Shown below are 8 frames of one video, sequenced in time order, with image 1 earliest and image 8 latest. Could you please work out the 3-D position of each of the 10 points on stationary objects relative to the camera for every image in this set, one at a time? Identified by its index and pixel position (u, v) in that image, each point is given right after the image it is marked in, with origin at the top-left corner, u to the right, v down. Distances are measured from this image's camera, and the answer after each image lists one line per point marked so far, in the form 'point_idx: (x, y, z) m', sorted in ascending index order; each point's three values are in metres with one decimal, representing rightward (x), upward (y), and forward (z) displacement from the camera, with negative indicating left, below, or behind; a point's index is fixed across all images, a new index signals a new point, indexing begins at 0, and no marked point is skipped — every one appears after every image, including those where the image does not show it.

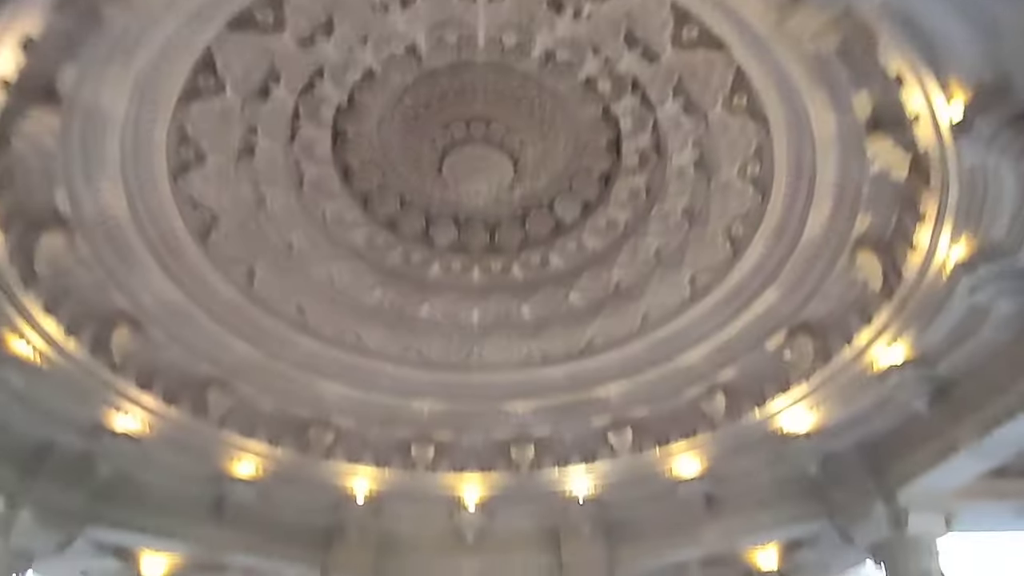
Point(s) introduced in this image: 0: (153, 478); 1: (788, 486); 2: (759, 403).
0: (-3.7, -1.9, +6.7) m
1: (+3.0, -2.2, +7.2) m
2: (+2.6, -1.2, +7.0) m
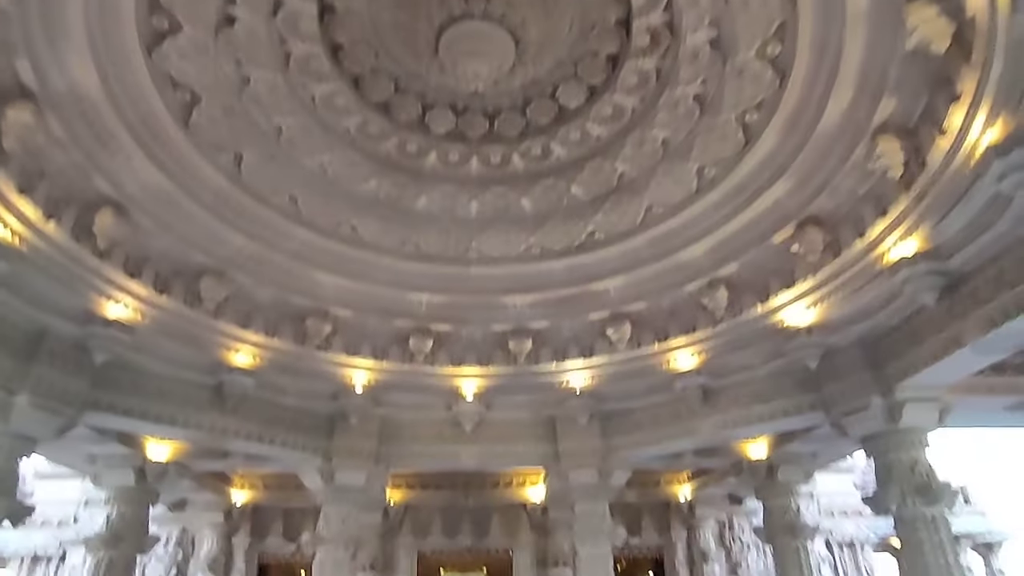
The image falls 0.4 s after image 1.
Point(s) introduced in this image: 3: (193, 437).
0: (-3.7, -0.8, +6.6) m
1: (+3.0, -1.0, +7.2) m
2: (+2.6, -0.1, +6.9) m
3: (-3.5, -1.6, +7.1) m
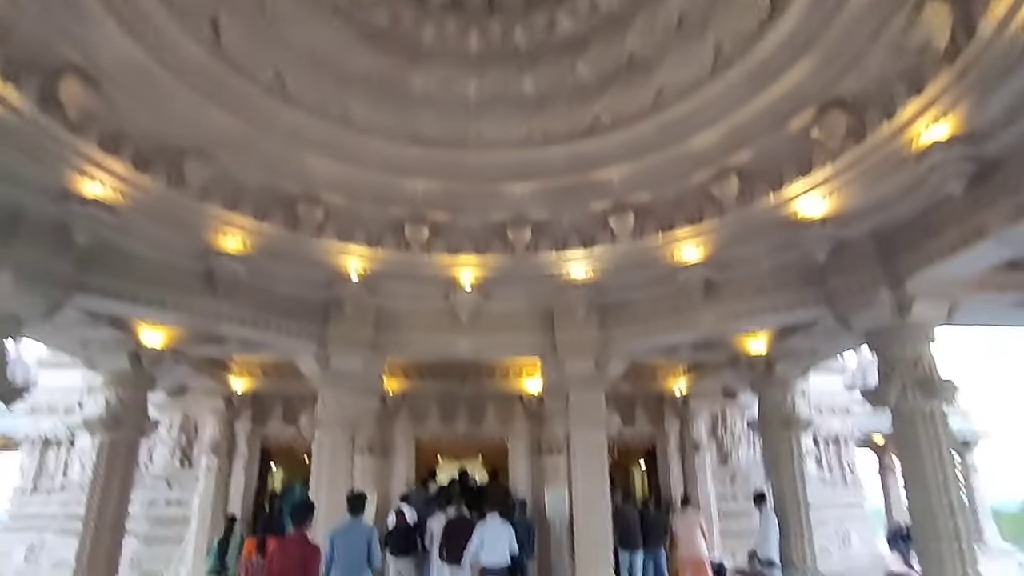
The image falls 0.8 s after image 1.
0: (-3.7, +0.4, +6.4) m
1: (+3.0, +0.2, +7.0) m
2: (+2.6, +1.0, +6.5) m
3: (-3.5, -0.4, +7.0) m
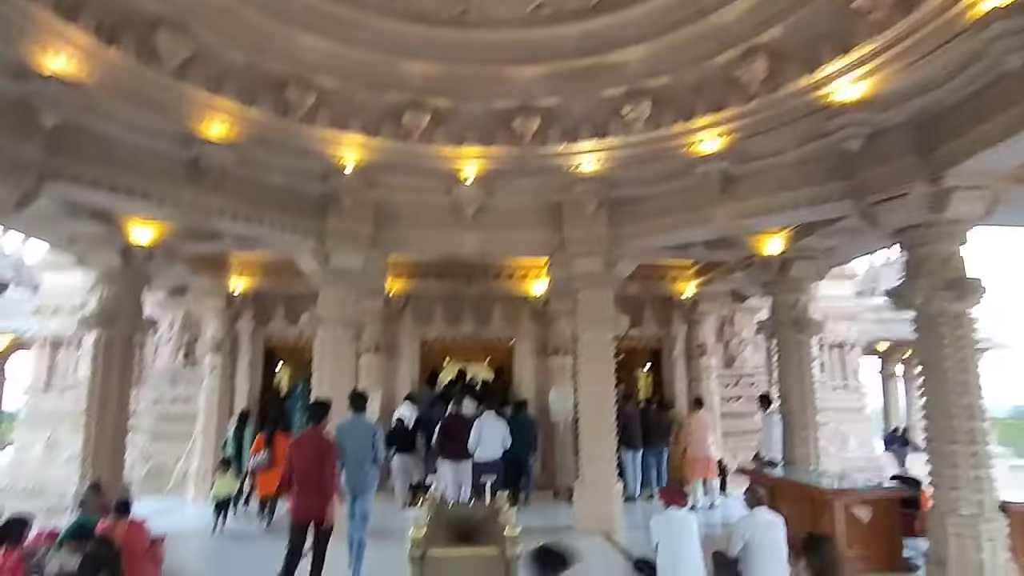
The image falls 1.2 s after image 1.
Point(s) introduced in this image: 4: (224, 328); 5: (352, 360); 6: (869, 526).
0: (-3.6, +1.4, +5.9) m
1: (+3.0, +1.2, +6.5) m
2: (+2.7, +2.0, +5.9) m
3: (-3.5, +0.7, +6.6) m
4: (-4.8, -0.7, +10.9) m
5: (-2.0, -0.9, +7.8) m
6: (+3.3, -2.2, +6.0) m
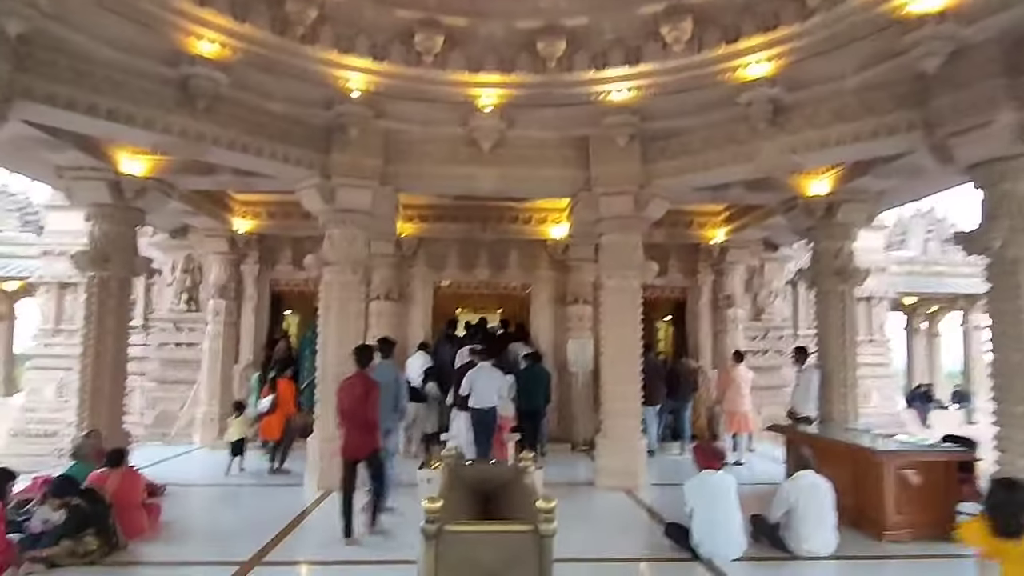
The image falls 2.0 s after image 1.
0: (-3.4, +2.0, +5.3) m
1: (+3.3, +1.8, +5.8) m
2: (+2.9, +2.5, +5.1) m
3: (-3.2, +1.3, +6.0) m
4: (-4.5, +0.3, +10.4) m
5: (-1.7, -0.2, +7.3) m
6: (+3.4, -1.7, +5.5) m
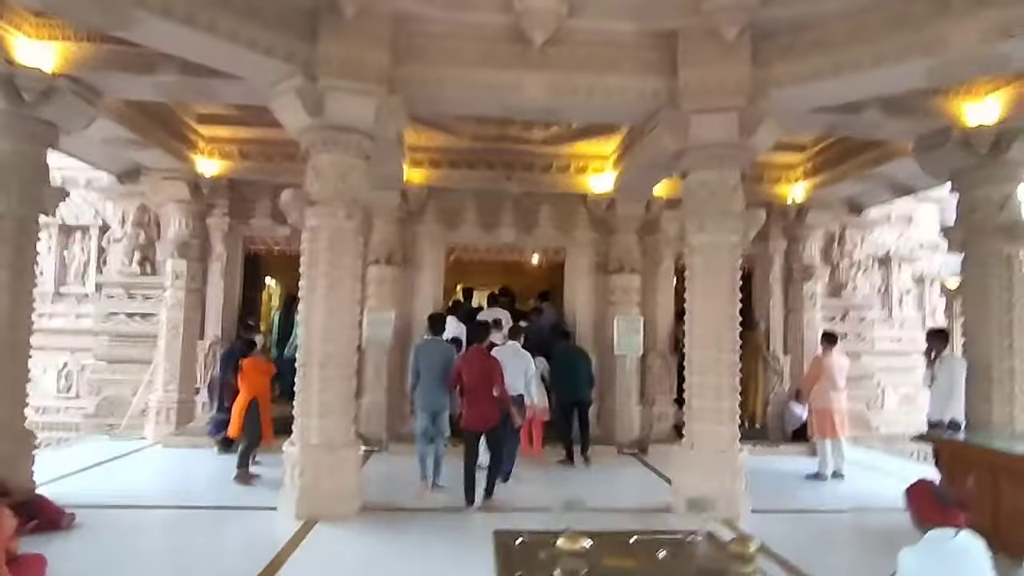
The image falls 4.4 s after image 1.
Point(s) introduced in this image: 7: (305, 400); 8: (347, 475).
0: (-2.9, +2.4, +3.2) m
1: (+3.8, +2.0, +3.8) m
2: (+3.4, +2.7, +3.1) m
3: (-2.7, +1.7, +3.9) m
4: (-4.1, +0.8, +8.3) m
5: (-1.3, +0.2, +5.3) m
6: (+3.9, -1.4, +3.6) m
7: (-1.6, -0.9, +5.1) m
8: (-1.3, -1.5, +5.1) m
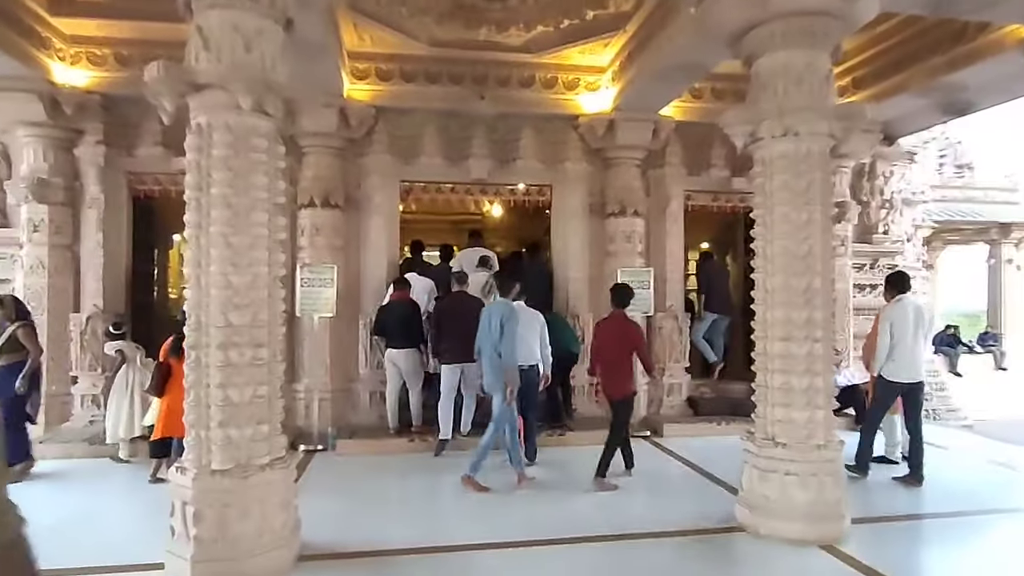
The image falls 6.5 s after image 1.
0: (-2.7, +2.5, +1.0) m
1: (+3.9, +2.4, +2.2) m
2: (+3.6, +3.1, +1.5) m
3: (-2.6, +2.0, +1.8) m
4: (-4.4, +1.2, +6.1) m
5: (-1.2, +0.6, +3.4) m
6: (+4.1, -1.1, +2.2) m
7: (-1.6, -0.6, +3.2) m
8: (-1.2, -1.1, +3.3) m
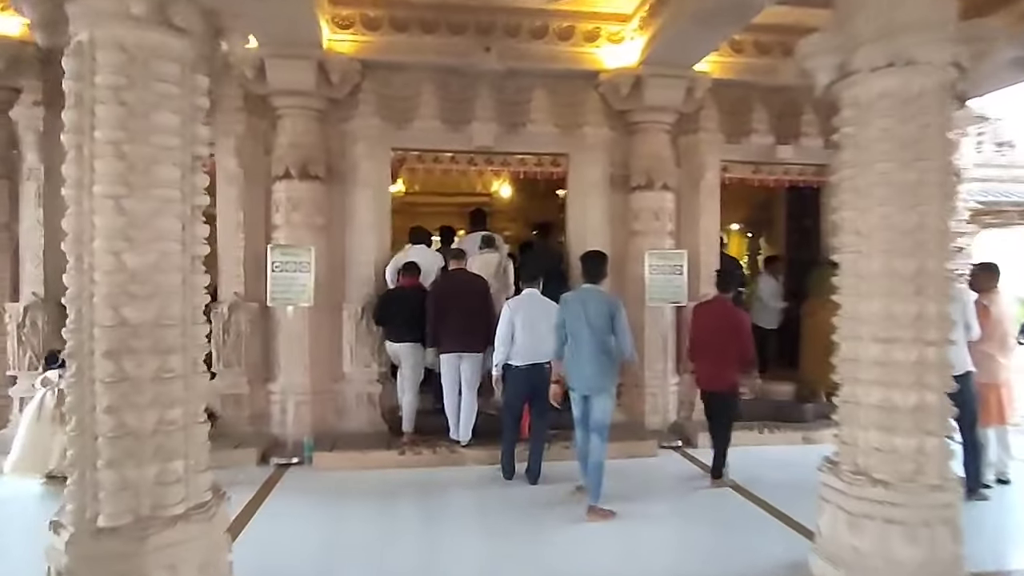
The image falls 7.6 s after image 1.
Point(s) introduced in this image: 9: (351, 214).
0: (-2.8, +2.5, +0.1) m
1: (+3.9, +2.5, +1.2) m
2: (+3.6, +3.1, +0.4) m
3: (-2.6, +2.0, +0.9) m
4: (-4.3, +1.4, +5.2) m
5: (-1.2, +0.6, +2.5) m
6: (+4.1, -1.0, +1.2) m
7: (-1.5, -0.5, +2.3) m
8: (-1.2, -1.1, +2.4) m
9: (-1.5, +0.6, +5.8) m
